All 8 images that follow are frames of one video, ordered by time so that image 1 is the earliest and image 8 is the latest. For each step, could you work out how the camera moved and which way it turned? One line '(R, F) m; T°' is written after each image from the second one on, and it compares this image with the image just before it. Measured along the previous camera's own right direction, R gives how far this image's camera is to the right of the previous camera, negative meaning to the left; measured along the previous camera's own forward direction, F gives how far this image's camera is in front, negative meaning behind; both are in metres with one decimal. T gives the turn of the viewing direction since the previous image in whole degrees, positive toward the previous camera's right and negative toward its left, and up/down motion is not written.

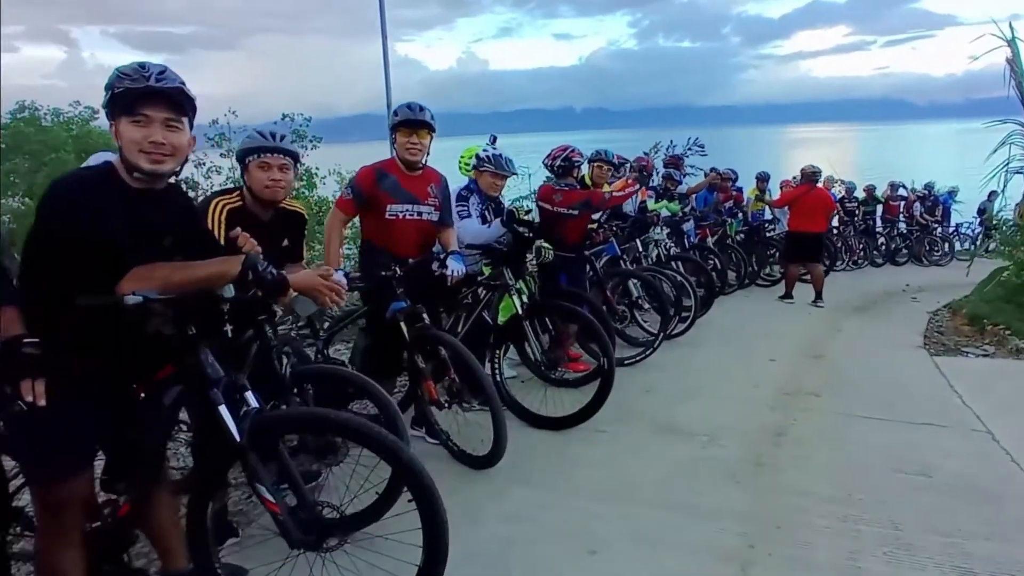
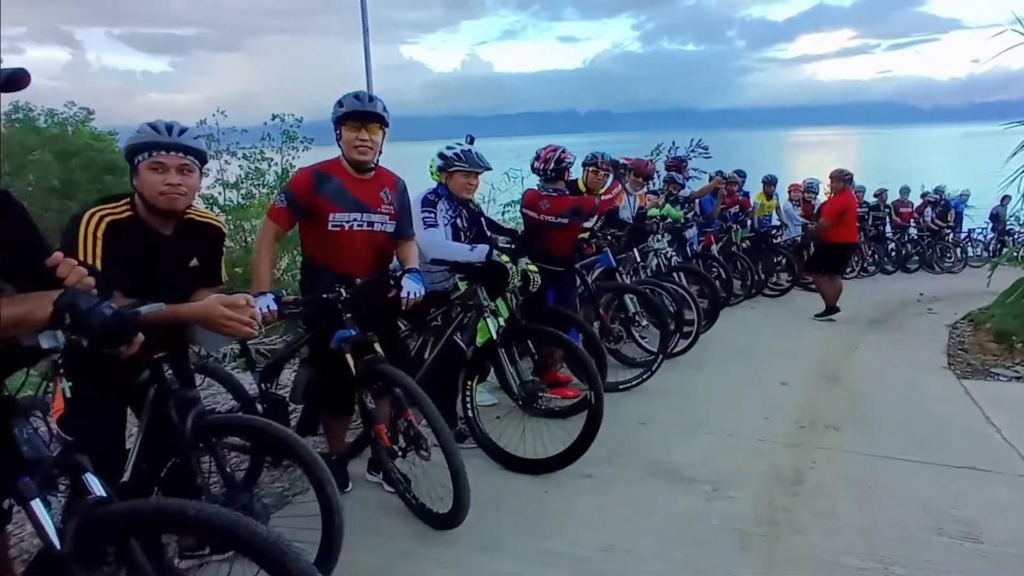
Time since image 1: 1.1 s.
(+0.2, +0.6) m; 0°
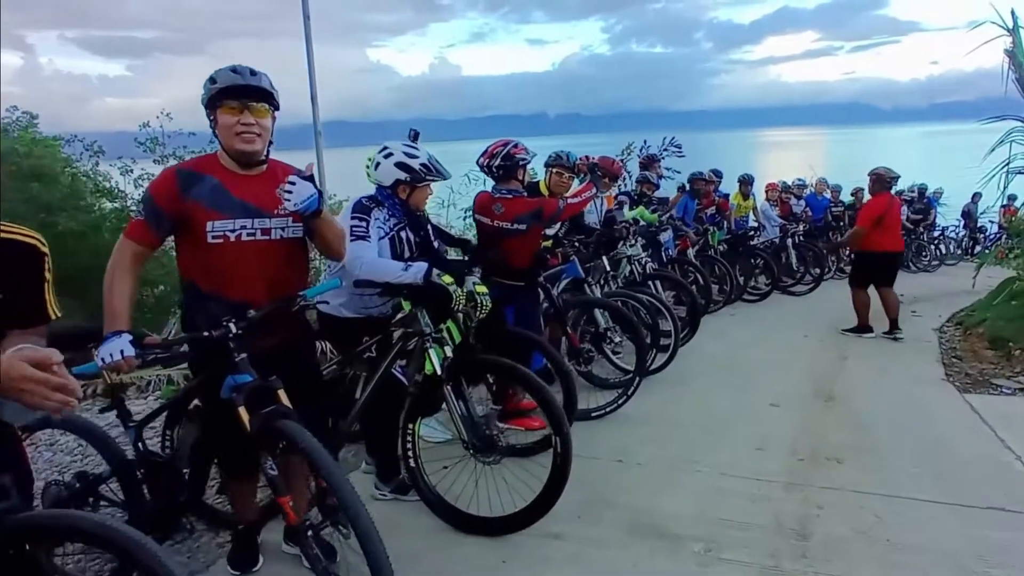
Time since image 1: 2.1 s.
(+0.1, +0.7) m; +2°
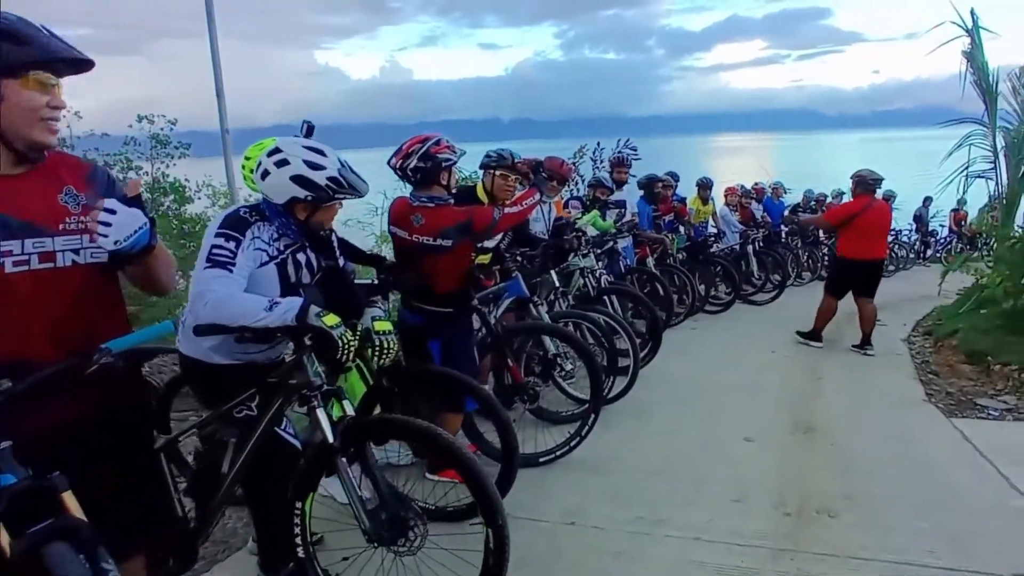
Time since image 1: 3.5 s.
(+0.1, +0.7) m; +3°
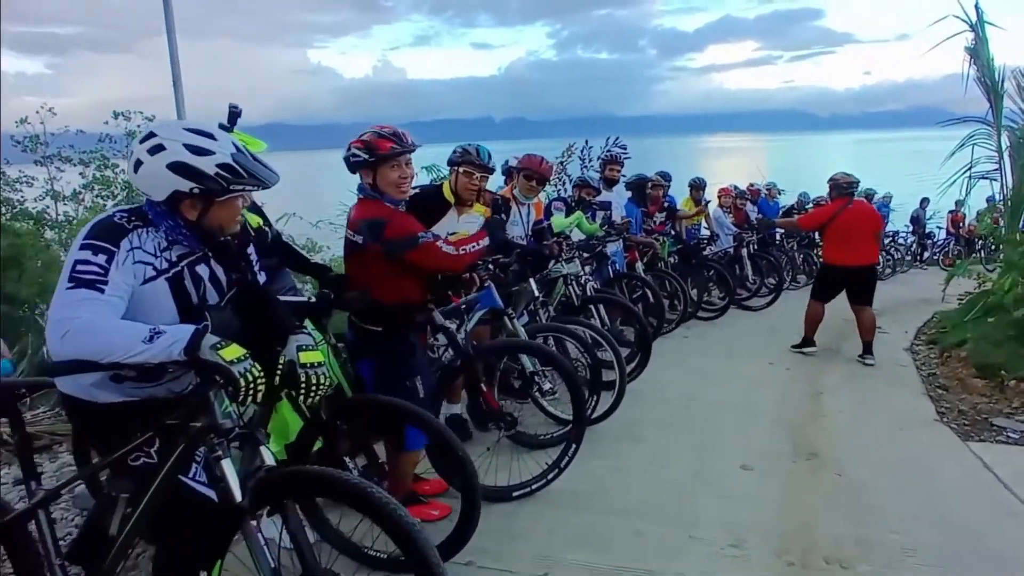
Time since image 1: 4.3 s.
(+0.1, +0.5) m; +1°
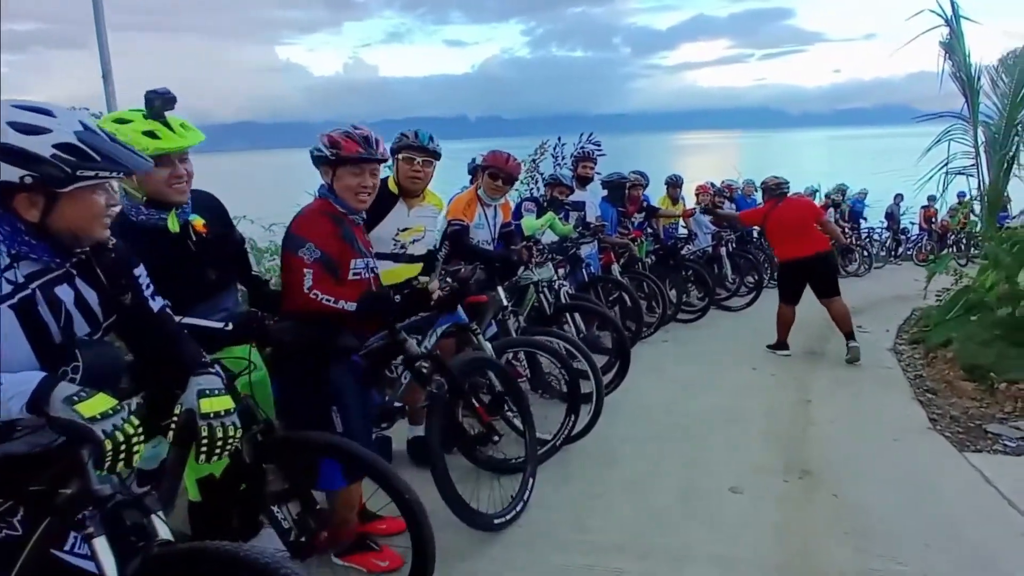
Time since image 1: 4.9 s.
(+0.1, +0.4) m; +2°
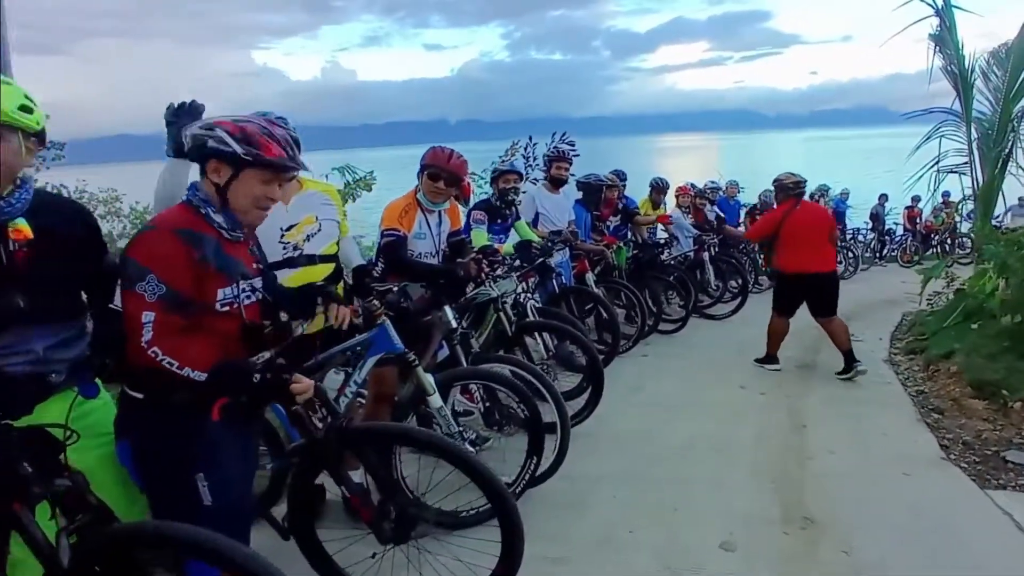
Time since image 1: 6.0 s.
(+0.2, +0.7) m; +1°
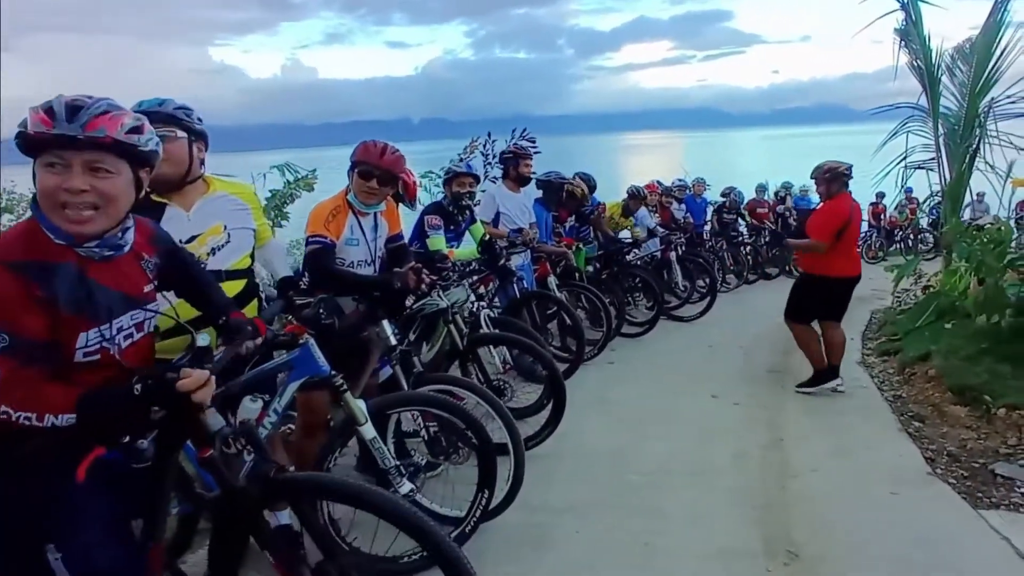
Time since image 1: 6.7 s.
(+0.1, +0.4) m; +2°
